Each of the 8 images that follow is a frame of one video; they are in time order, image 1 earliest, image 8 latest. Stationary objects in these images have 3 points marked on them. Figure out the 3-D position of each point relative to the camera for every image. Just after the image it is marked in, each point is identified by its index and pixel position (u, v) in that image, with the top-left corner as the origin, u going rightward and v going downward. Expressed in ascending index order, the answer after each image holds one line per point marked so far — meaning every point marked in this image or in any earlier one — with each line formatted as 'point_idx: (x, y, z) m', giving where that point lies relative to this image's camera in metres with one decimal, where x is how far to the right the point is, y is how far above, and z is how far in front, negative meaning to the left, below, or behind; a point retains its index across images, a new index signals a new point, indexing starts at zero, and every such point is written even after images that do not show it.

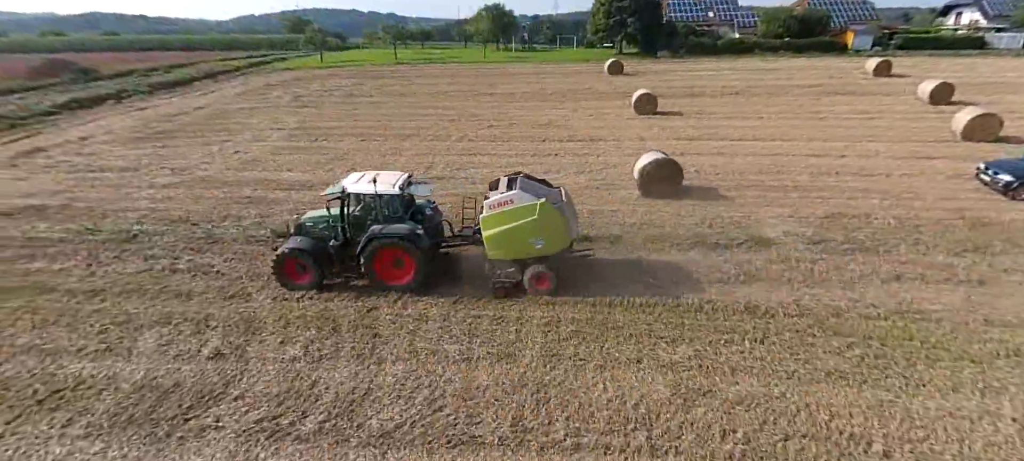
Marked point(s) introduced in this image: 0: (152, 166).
0: (-10.0, +1.8, +13.2) m
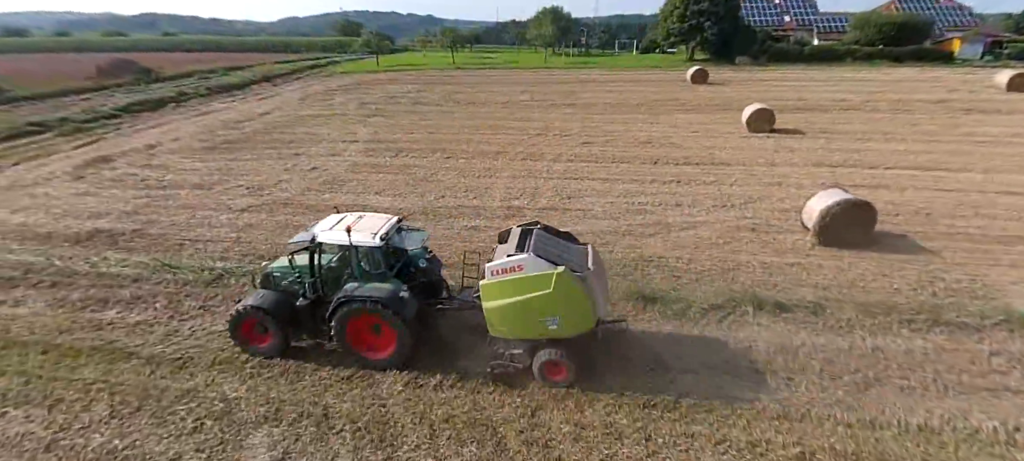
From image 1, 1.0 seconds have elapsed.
0: (-7.2, +1.2, +12.0) m
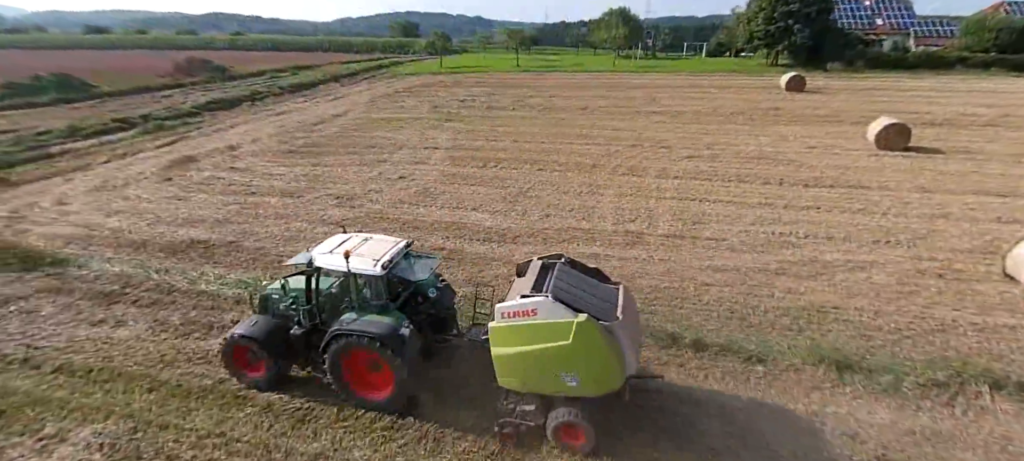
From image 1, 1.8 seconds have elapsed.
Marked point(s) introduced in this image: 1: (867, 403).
0: (-4.7, +0.9, +11.4) m
1: (+3.9, -1.9, +5.2) m
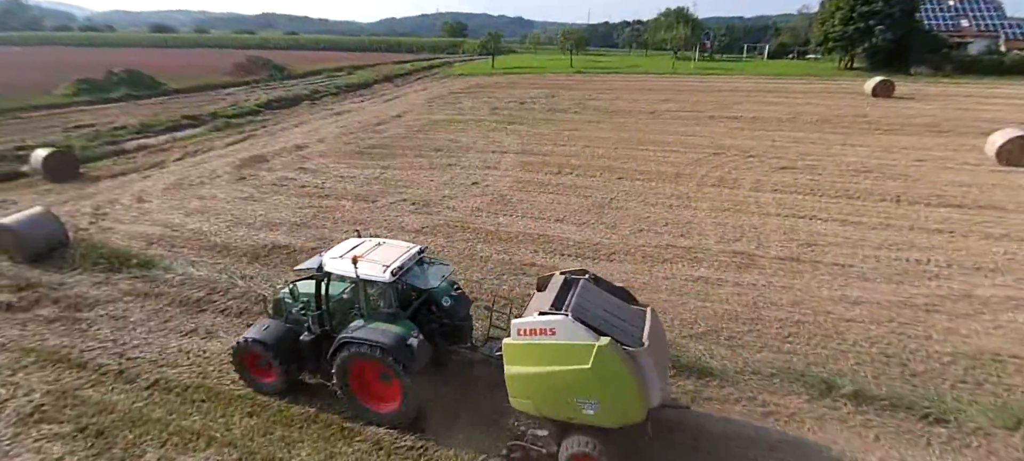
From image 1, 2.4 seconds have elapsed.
0: (-2.9, +0.8, +11.0) m
1: (+5.2, -2.3, +4.2) m
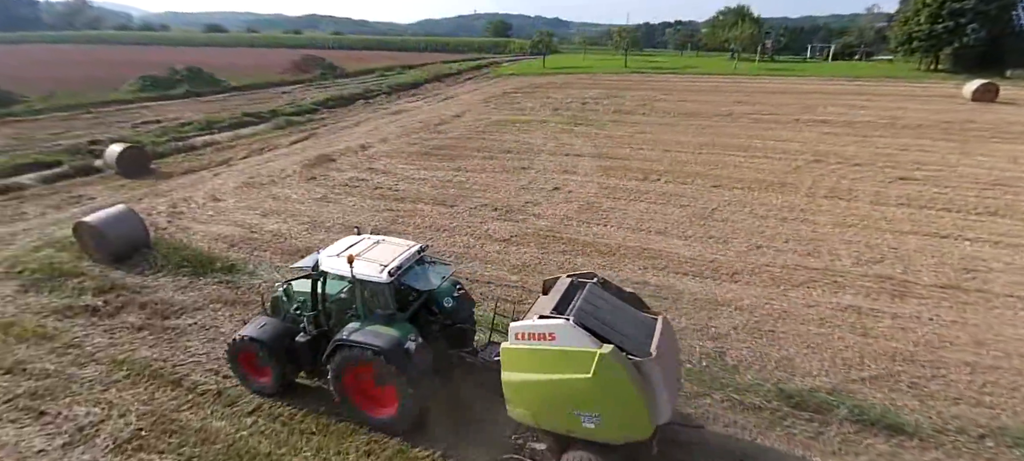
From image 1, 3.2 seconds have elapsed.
0: (-1.0, +0.7, +10.4) m
1: (+6.6, -2.6, +3.1) m
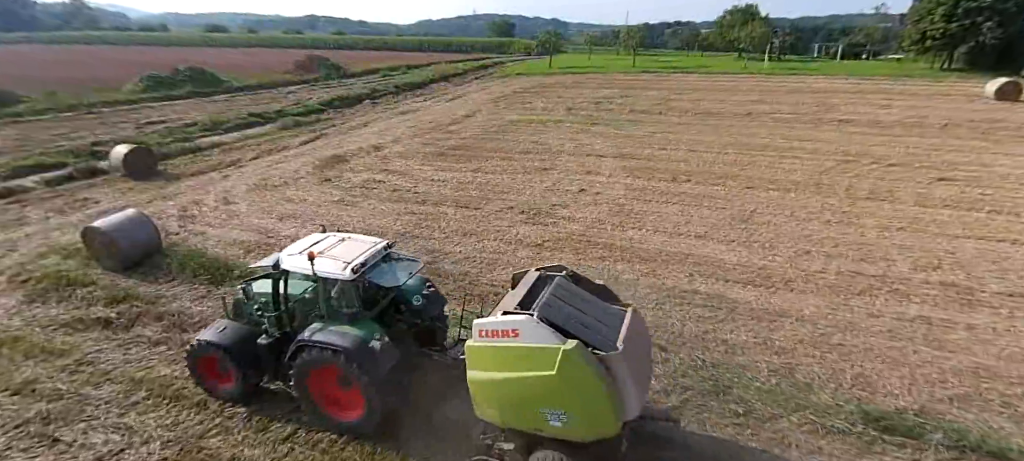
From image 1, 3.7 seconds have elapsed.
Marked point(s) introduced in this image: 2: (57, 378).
0: (-0.4, +0.6, +10.0) m
1: (+7.2, -2.7, +2.7) m
2: (-5.2, -1.7, +5.4) m
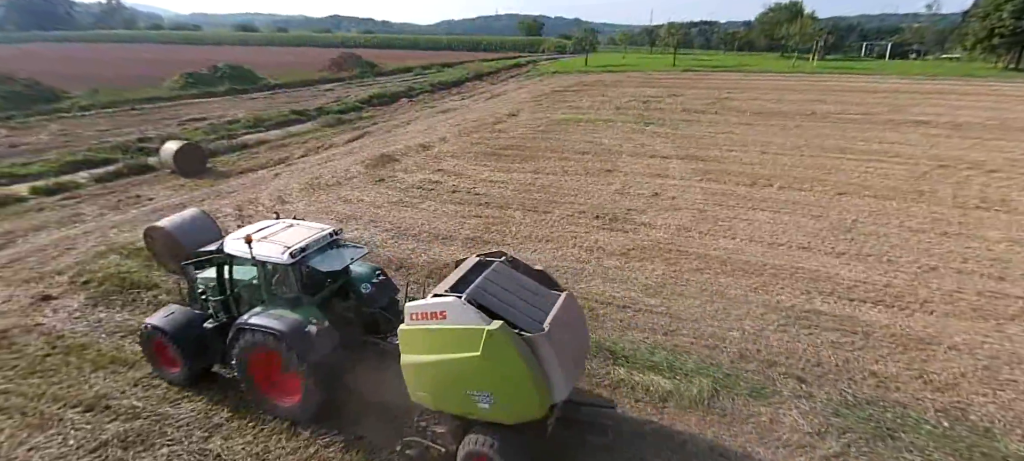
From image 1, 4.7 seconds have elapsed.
0: (+1.0, +0.5, +9.4) m
1: (+8.2, -2.9, +1.8) m
2: (-4.0, -1.7, +5.0) m
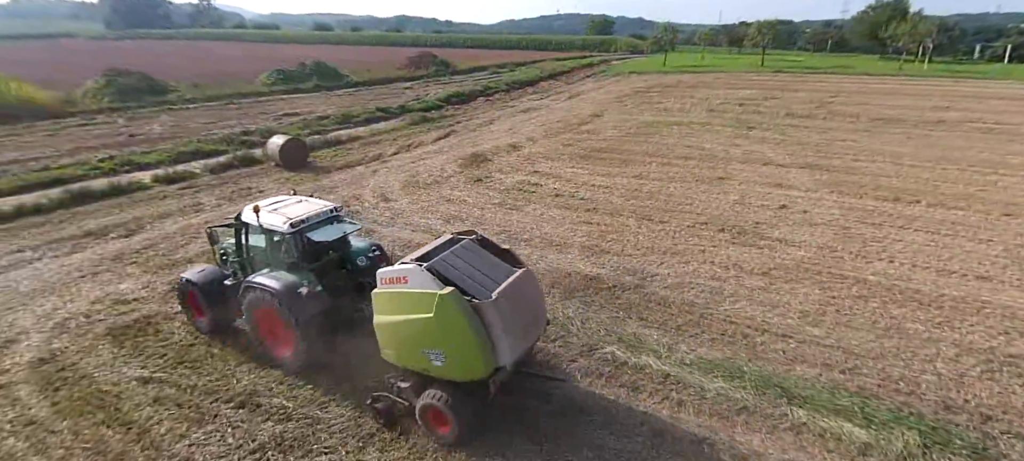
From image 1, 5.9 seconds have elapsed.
0: (+3.1, +0.3, +8.7) m
1: (+9.3, -3.4, +0.5) m
2: (-2.4, -1.7, +4.9) m
